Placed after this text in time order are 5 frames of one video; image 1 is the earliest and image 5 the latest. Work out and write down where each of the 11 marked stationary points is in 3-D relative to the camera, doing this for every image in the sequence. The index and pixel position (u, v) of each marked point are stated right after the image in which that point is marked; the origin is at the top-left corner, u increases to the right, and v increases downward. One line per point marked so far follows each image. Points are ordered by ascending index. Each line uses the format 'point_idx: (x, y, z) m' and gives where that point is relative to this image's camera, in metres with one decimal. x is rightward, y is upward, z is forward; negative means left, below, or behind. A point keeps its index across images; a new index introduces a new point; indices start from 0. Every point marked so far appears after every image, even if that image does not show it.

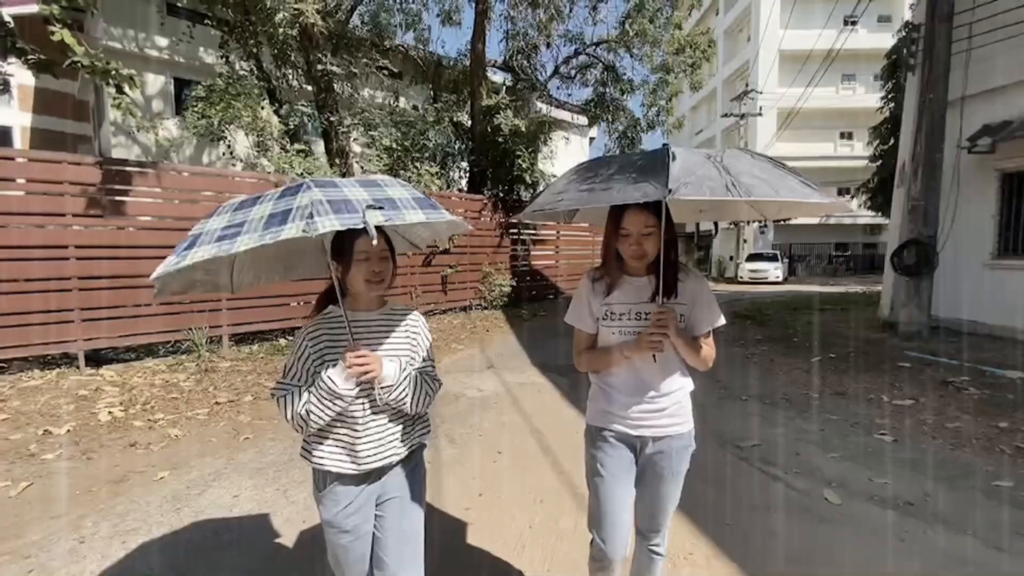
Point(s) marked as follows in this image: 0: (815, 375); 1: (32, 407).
0: (+3.2, -0.9, +6.6) m
1: (-4.0, -1.0, +5.3) m
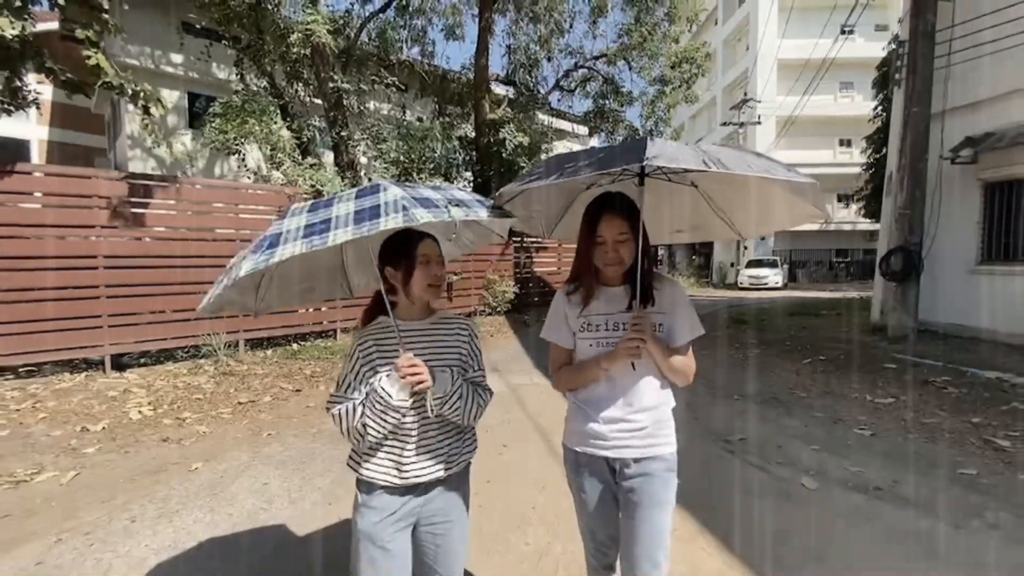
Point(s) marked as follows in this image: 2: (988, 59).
0: (+3.2, -1.0, +6.9) m
1: (-4.0, -1.1, +5.7) m
2: (+6.1, +2.9, +8.2) m
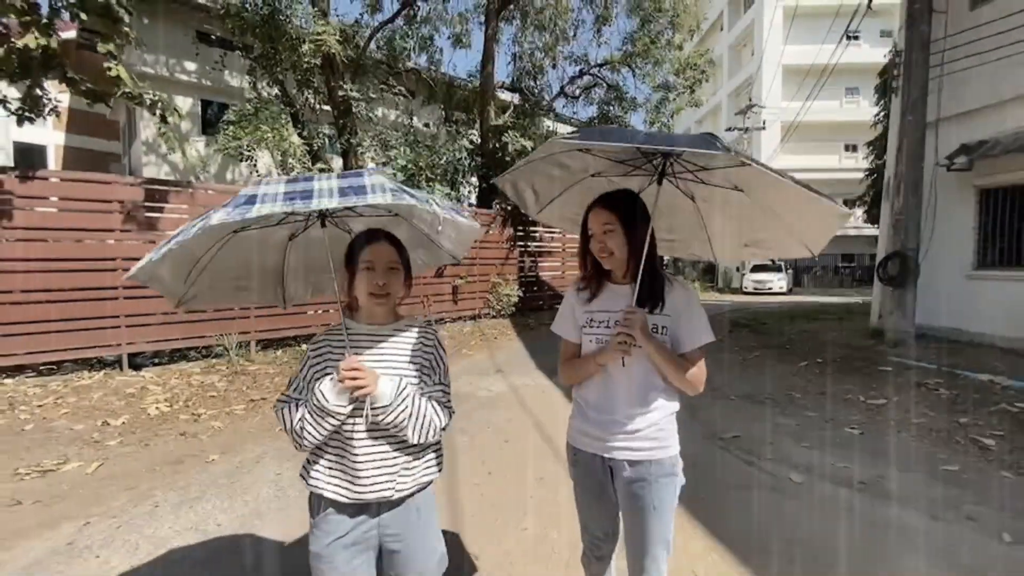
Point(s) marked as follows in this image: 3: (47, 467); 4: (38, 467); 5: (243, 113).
0: (+3.2, -1.0, +7.1) m
1: (-4.0, -1.1, +5.9) m
2: (+6.1, +2.9, +8.3) m
3: (-3.1, -1.2, +4.2) m
4: (-3.1, -1.2, +4.2) m
5: (-3.9, +2.6, +9.3) m
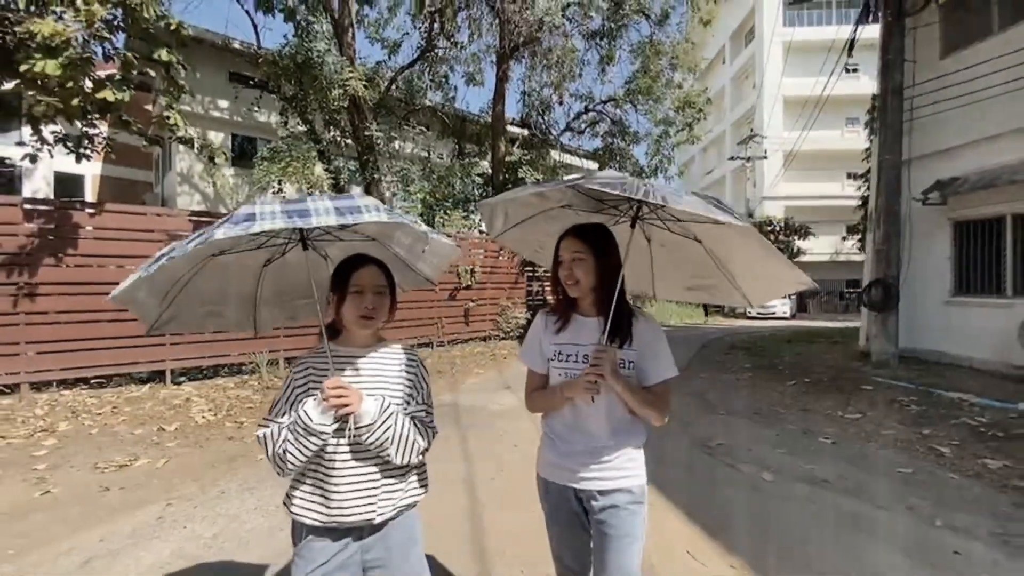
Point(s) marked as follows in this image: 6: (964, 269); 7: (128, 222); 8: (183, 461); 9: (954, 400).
0: (+3.3, -1.3, +7.7) m
1: (-3.9, -1.3, +6.6) m
2: (+6.3, +2.5, +9.0) m
3: (-3.0, -1.3, +4.9) m
4: (-3.1, -1.3, +4.9) m
5: (-3.8, +2.2, +10.1) m
6: (+6.5, +0.3, +9.1) m
7: (-4.6, +0.8, +7.6) m
8: (-2.6, -1.4, +5.0) m
9: (+4.8, -1.2, +7.0) m
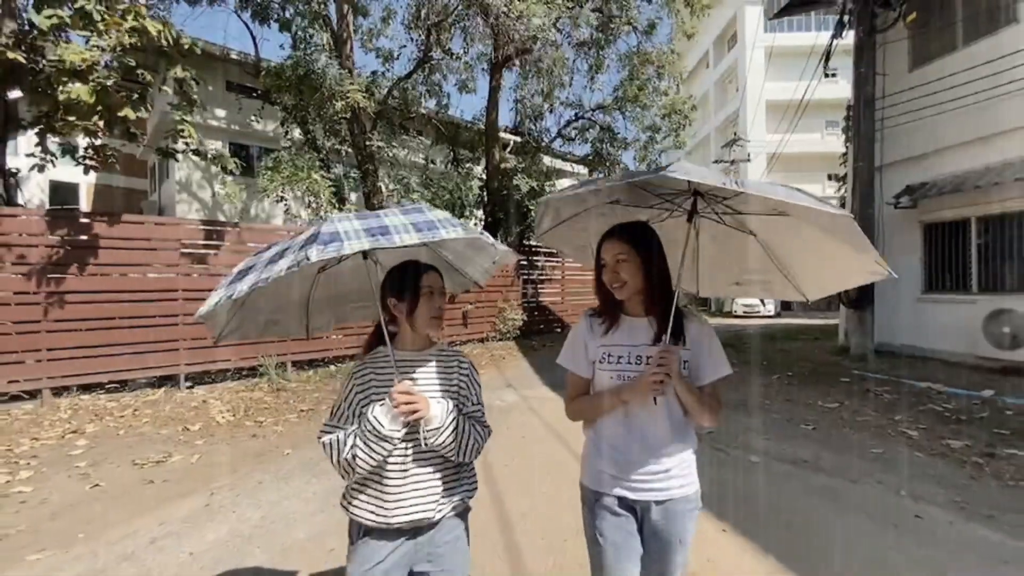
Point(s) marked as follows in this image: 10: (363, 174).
0: (+3.4, -1.3, +8.2) m
1: (-3.8, -1.4, +6.9) m
2: (+6.2, +2.5, +9.6) m
3: (-2.9, -1.4, +5.3) m
4: (-3.0, -1.4, +5.2) m
5: (-3.9, +2.1, +10.5) m
6: (+6.4, +0.3, +9.7) m
7: (-4.6, +0.7, +8.0) m
8: (-2.5, -1.4, +5.3) m
9: (+4.9, -1.2, +7.5) m
10: (-2.8, +2.1, +11.5) m
